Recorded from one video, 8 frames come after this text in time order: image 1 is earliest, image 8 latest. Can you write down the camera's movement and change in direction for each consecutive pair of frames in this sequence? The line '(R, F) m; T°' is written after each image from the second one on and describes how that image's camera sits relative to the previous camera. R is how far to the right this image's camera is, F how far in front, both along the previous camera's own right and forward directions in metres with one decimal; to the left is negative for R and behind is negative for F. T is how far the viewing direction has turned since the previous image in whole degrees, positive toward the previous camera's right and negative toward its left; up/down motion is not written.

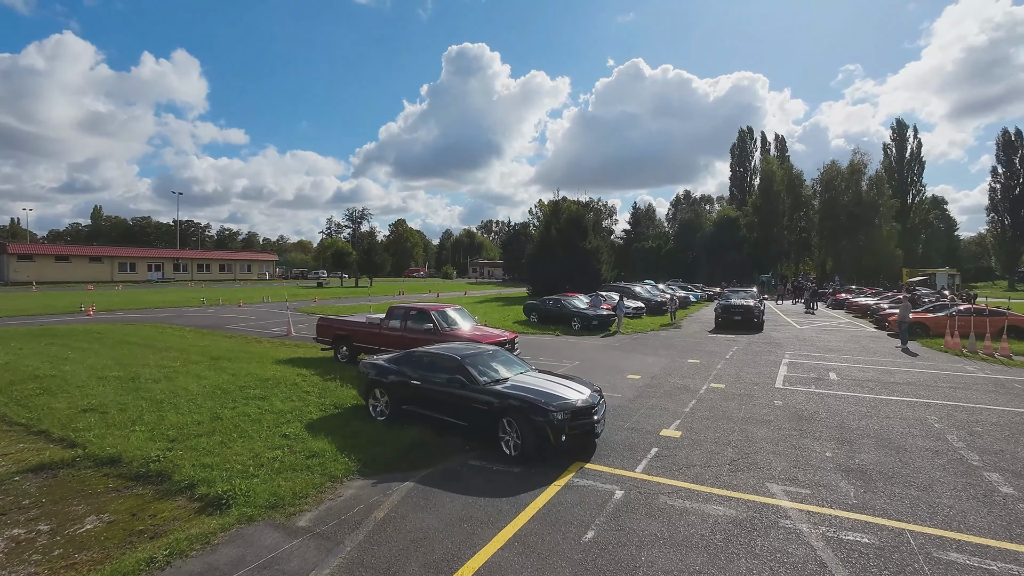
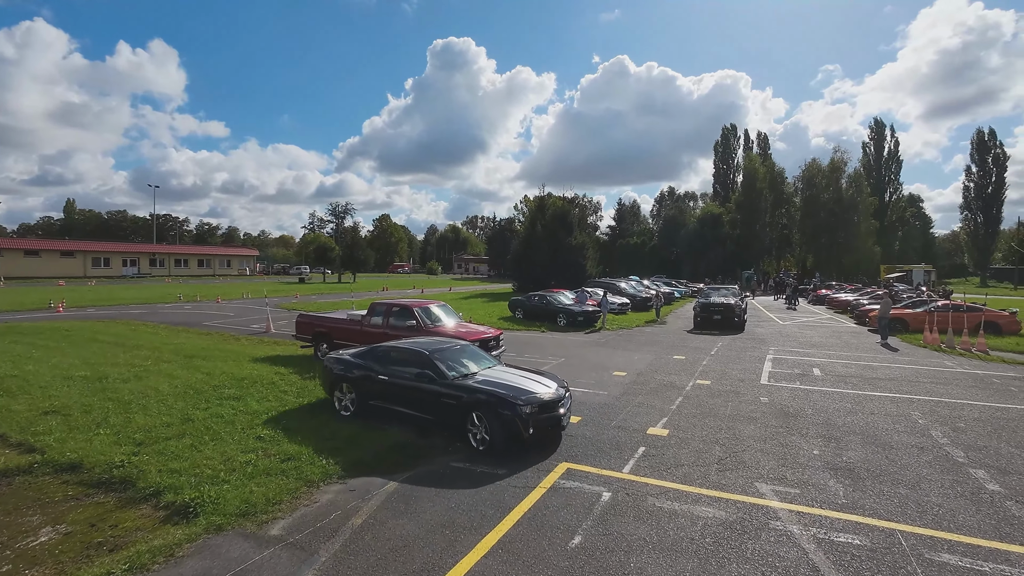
(0.0, +0.2) m; +2°
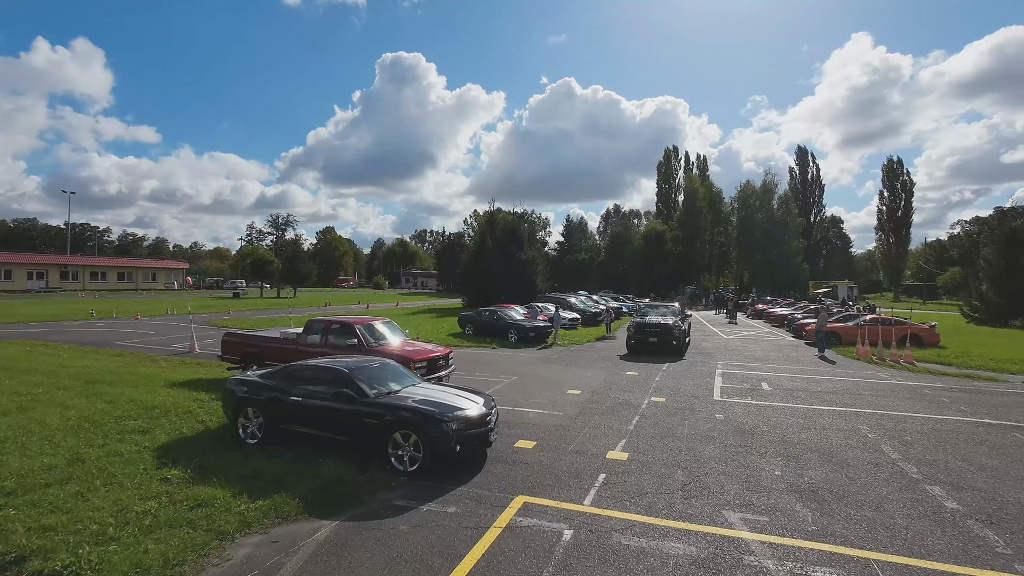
(0.0, +0.5) m; +6°
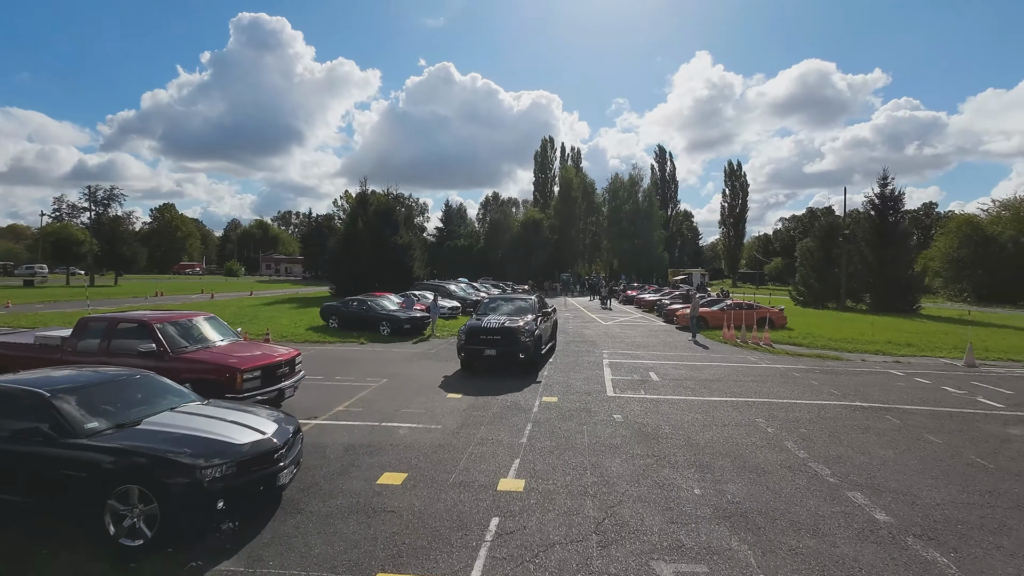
(+0.2, +1.7) m; +14°
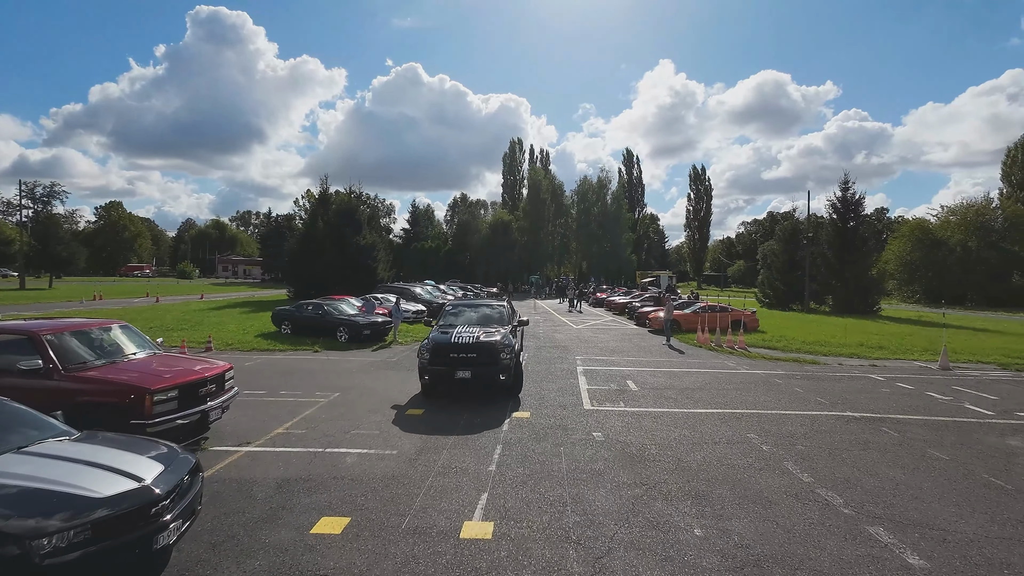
(0.0, +1.0) m; +4°
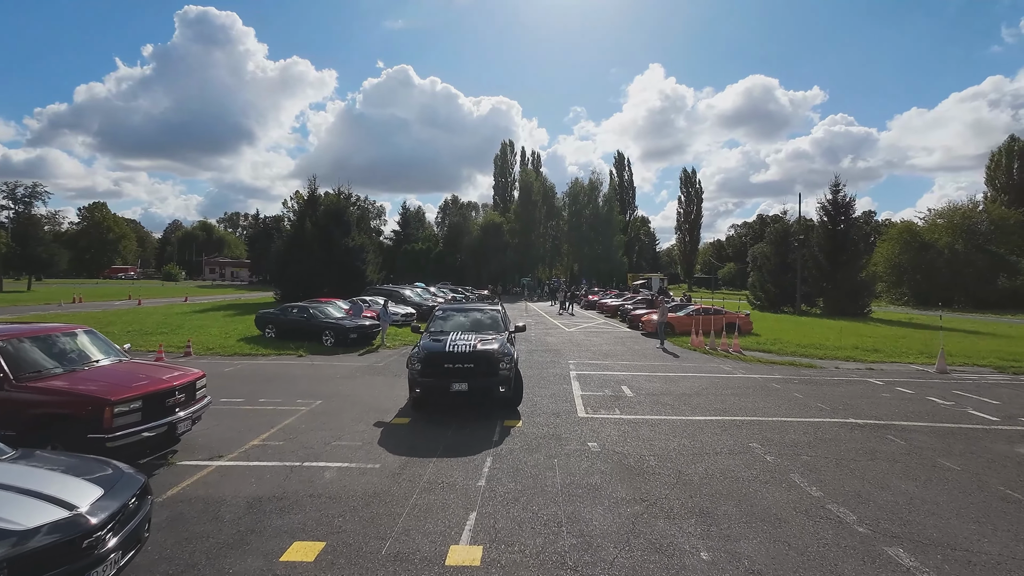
(0.0, +0.4) m; +1°
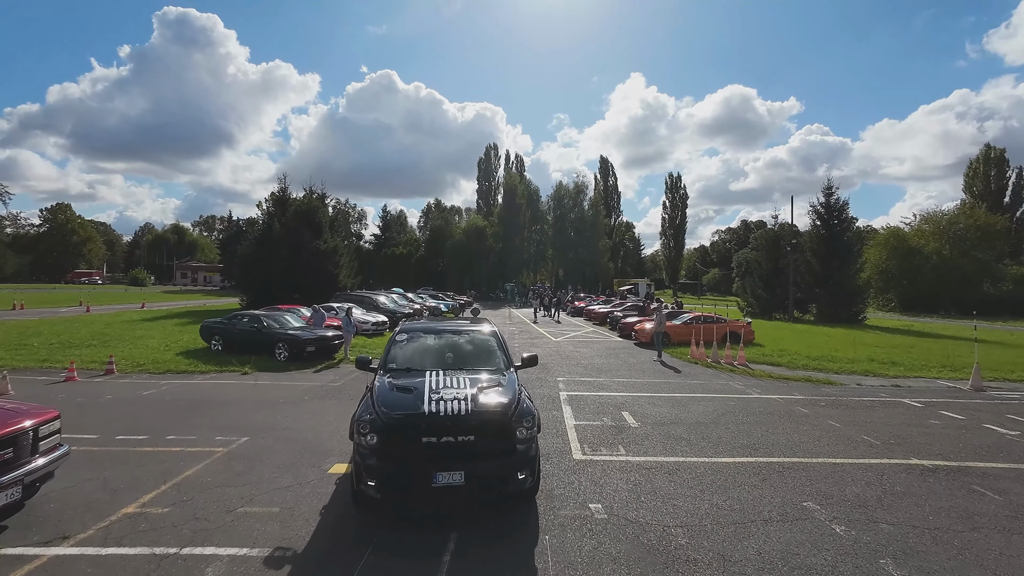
(+0.1, +1.8) m; +2°
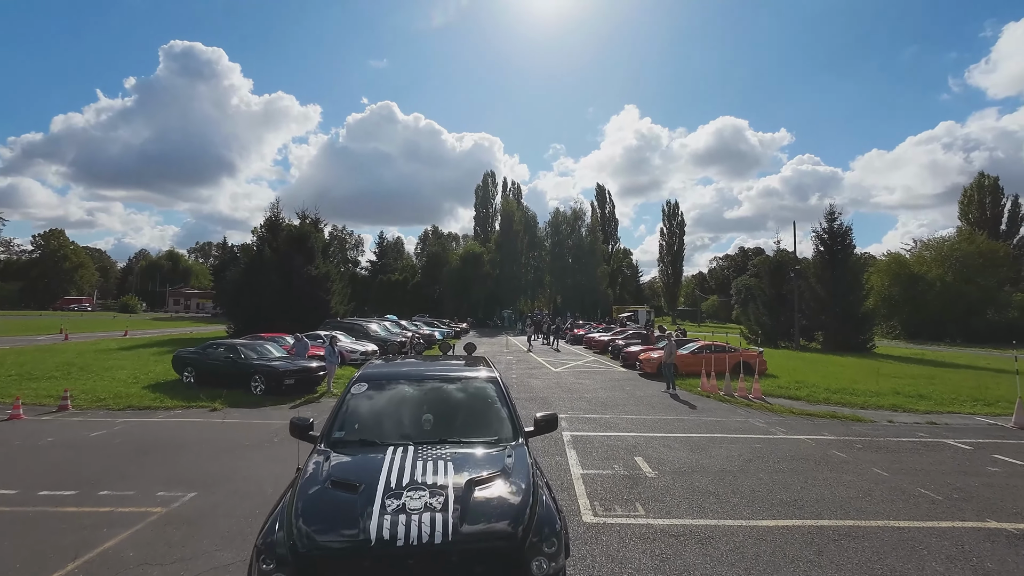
(0.0, +1.0) m; 0°
